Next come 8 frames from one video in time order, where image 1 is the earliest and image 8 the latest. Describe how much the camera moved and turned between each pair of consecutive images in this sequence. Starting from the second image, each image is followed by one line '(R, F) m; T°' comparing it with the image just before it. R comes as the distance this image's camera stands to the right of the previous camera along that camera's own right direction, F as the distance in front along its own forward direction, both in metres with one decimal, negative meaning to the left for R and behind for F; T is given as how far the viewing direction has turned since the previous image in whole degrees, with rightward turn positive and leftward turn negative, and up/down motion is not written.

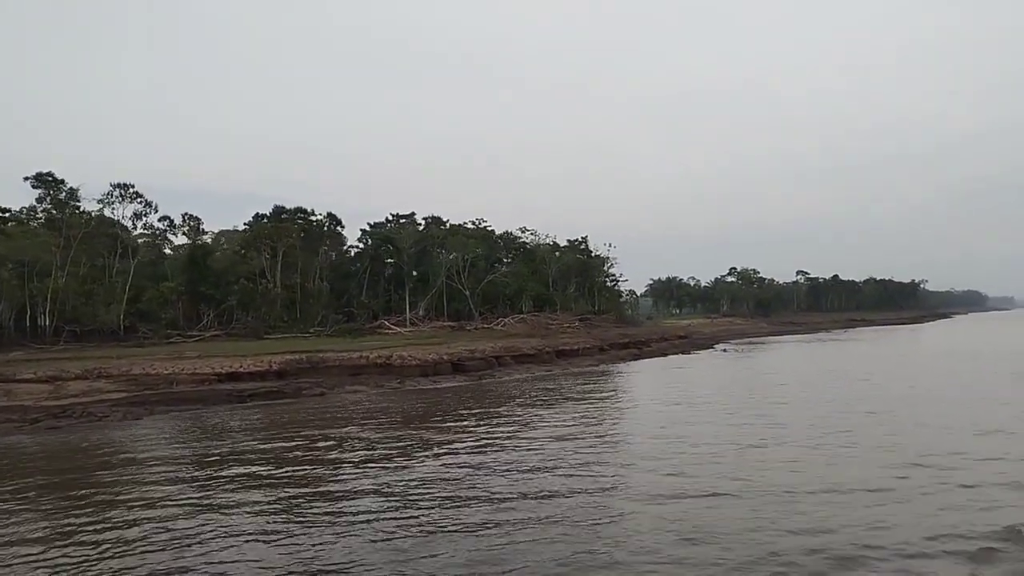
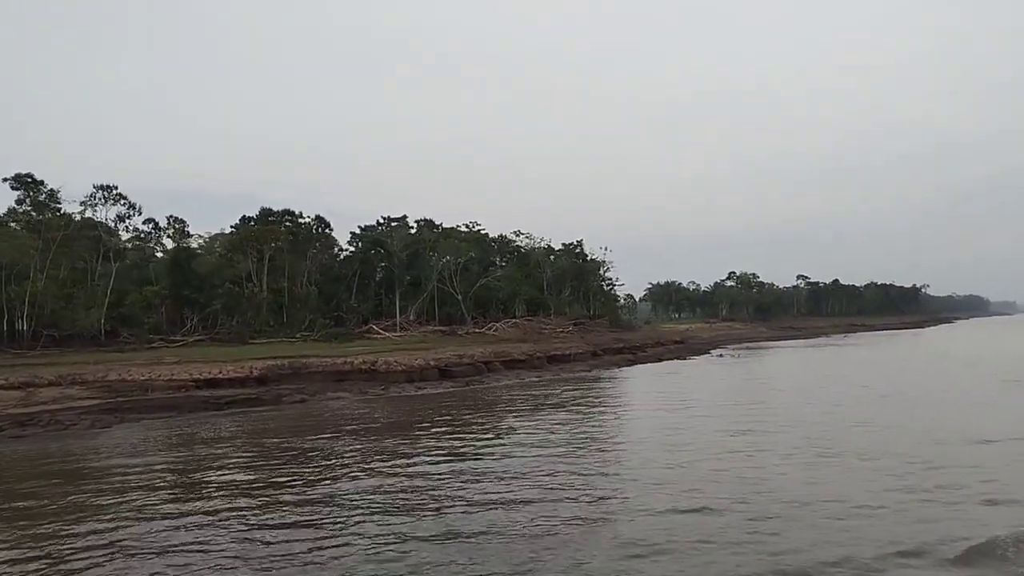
(+0.6, +0.8) m; 0°
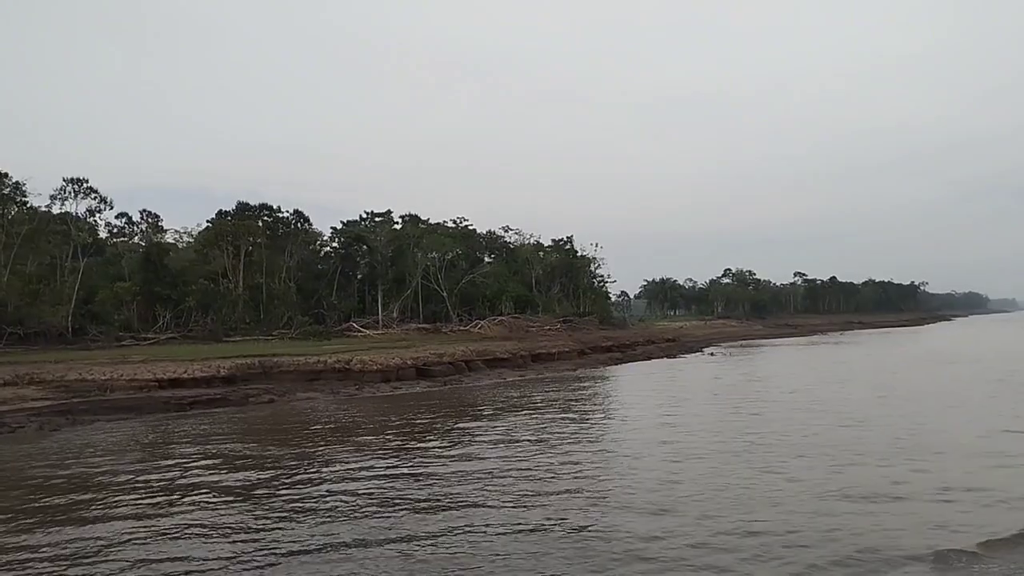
(+0.8, +1.1) m; 0°
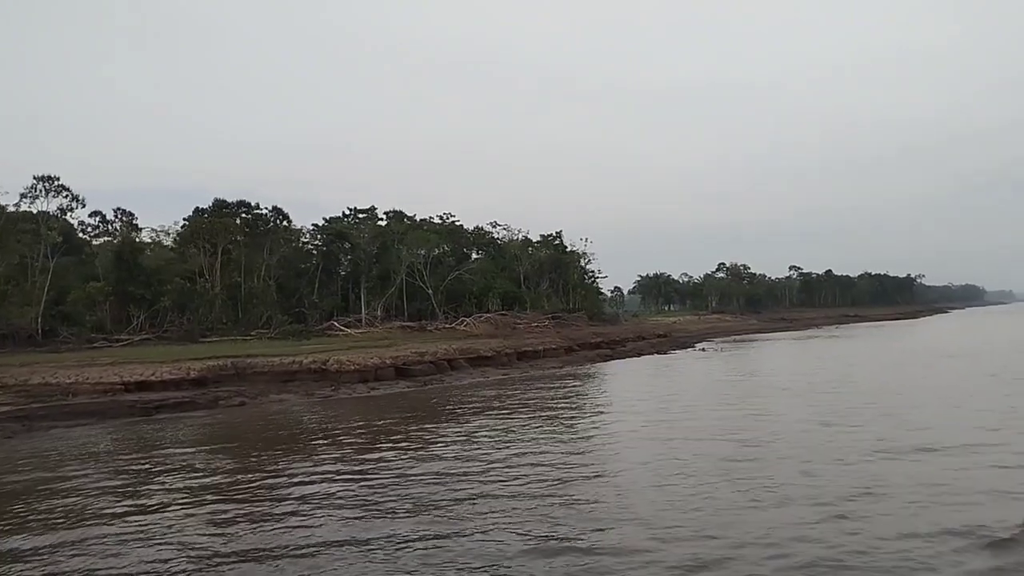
(+0.7, +0.9) m; 0°
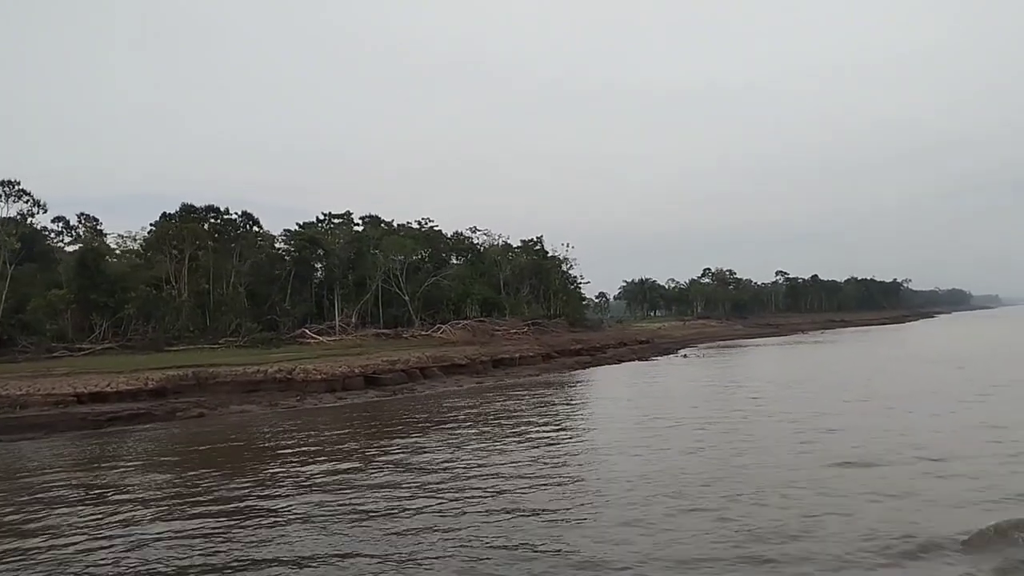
(+0.7, +0.8) m; +1°
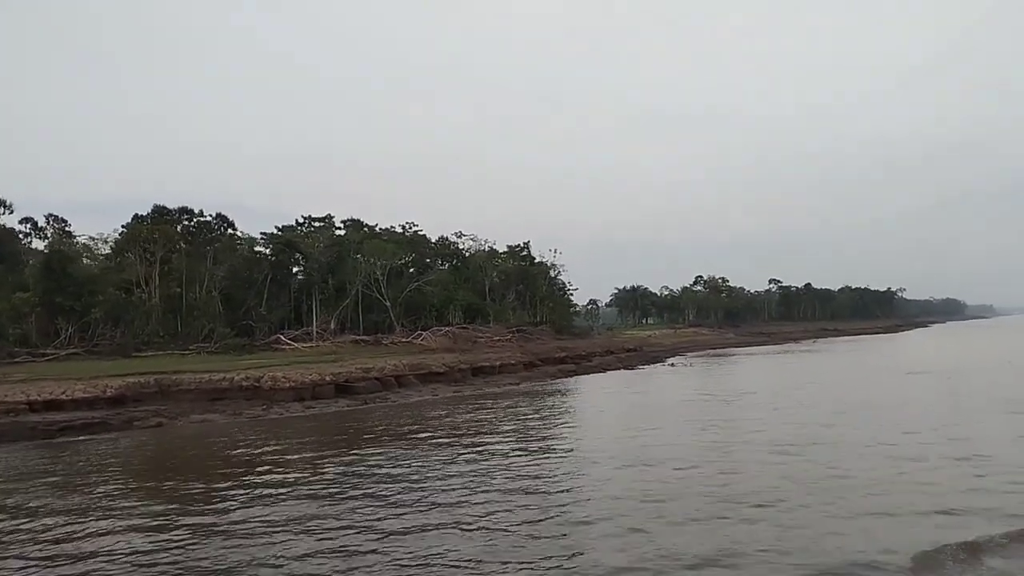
(+0.7, +0.9) m; 0°
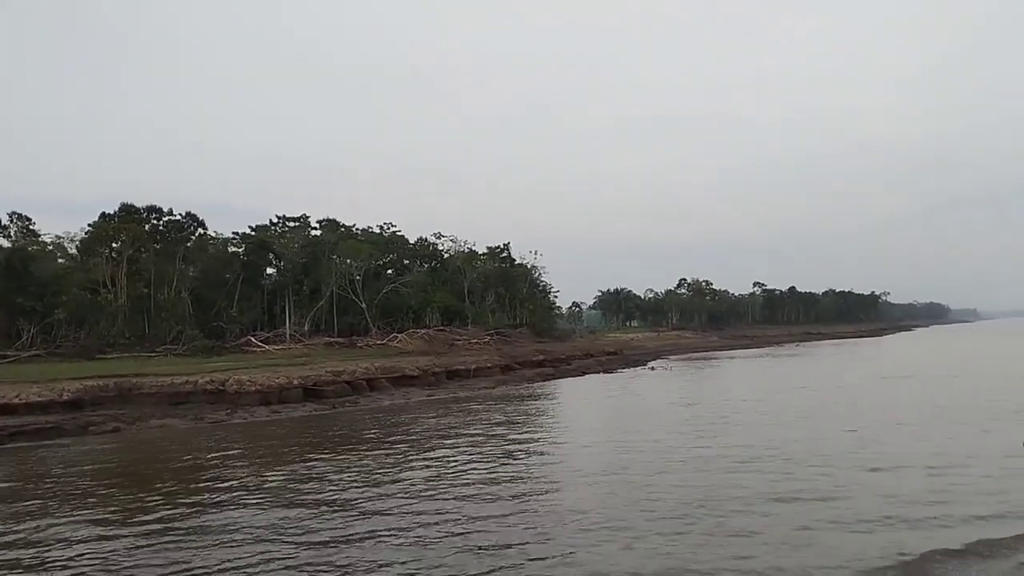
(+0.6, +0.5) m; +1°
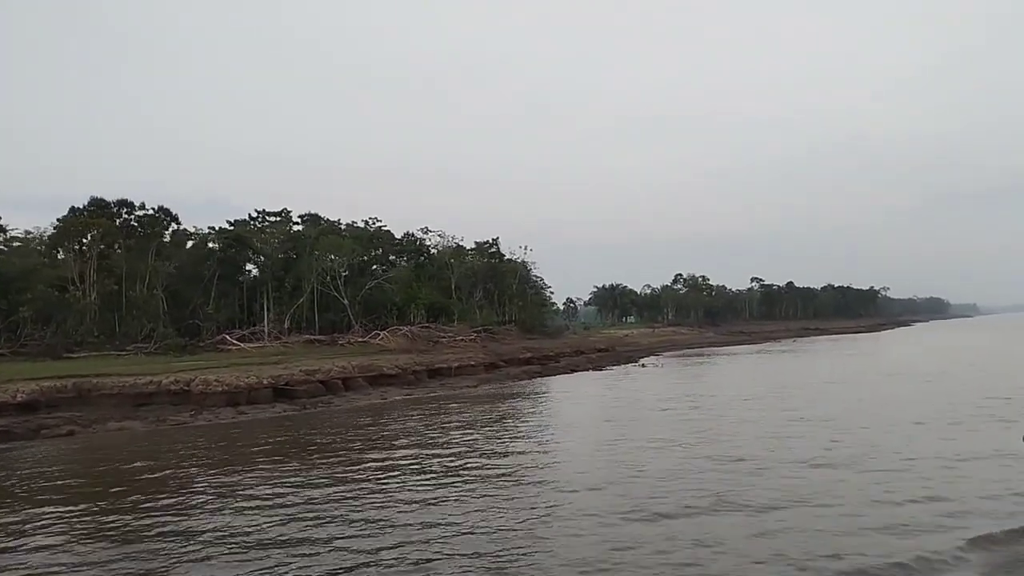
(+0.8, +1.1) m; 0°
